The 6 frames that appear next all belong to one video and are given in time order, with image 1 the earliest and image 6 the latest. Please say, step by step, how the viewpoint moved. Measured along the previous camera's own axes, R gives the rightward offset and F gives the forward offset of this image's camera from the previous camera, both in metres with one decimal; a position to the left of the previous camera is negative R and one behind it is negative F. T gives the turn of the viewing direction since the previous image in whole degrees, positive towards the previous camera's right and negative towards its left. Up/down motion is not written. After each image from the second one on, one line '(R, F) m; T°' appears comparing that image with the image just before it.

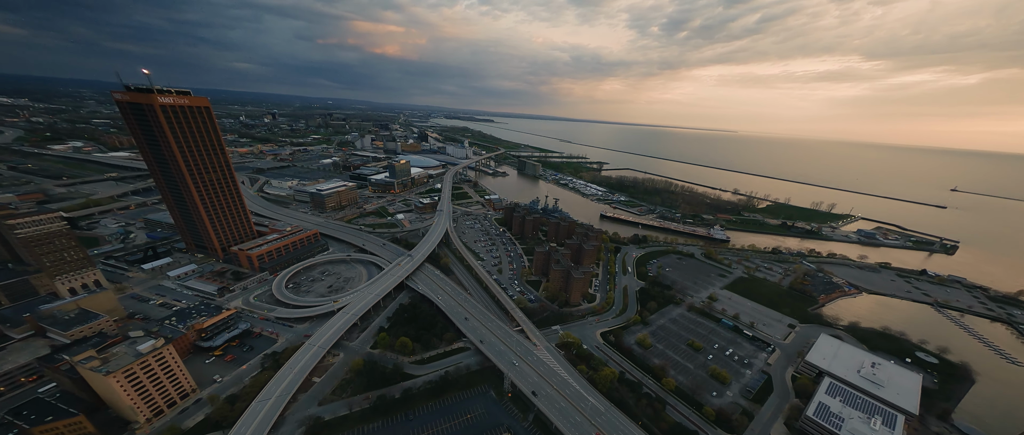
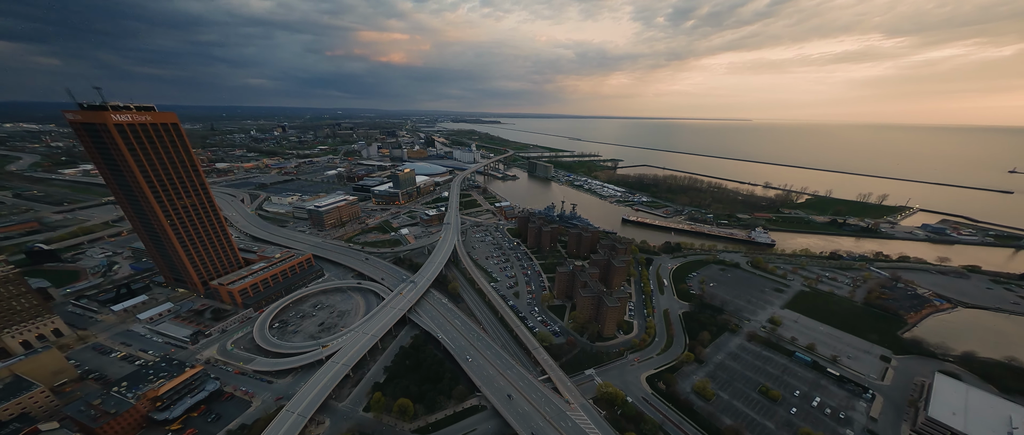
(-1.1, +9.0) m; -2°
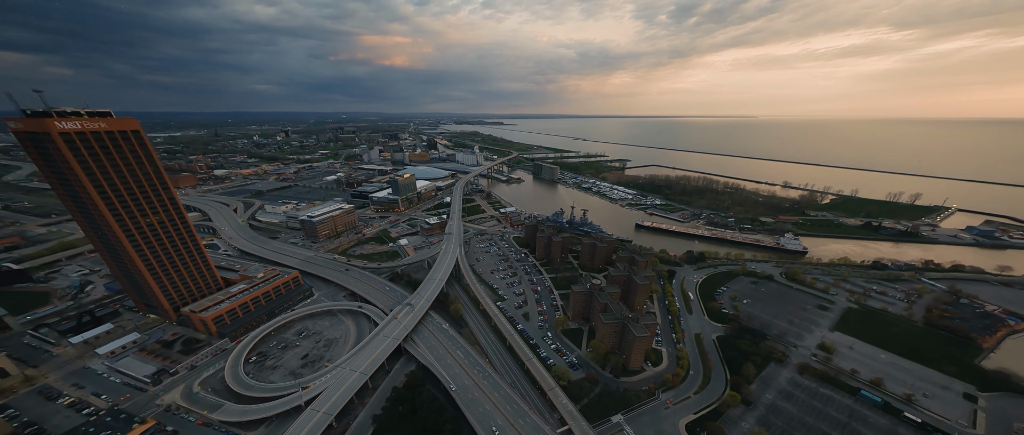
(-0.8, +6.4) m; -1°
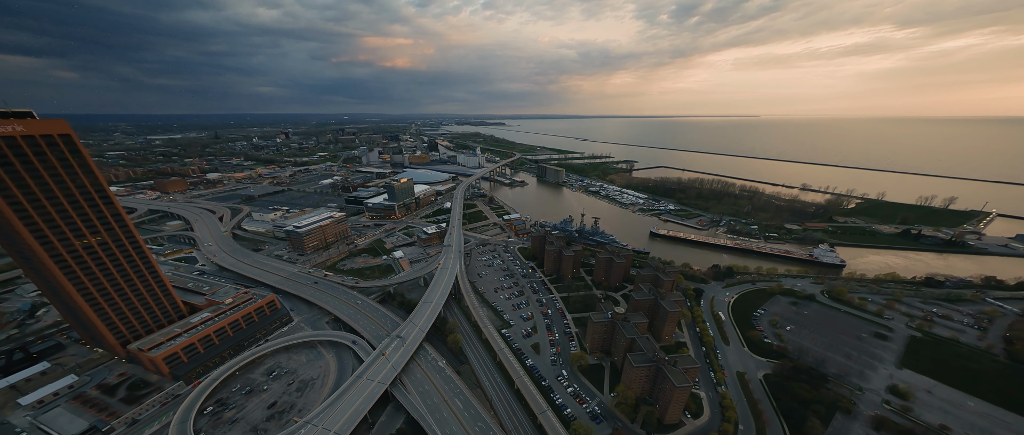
(-0.9, +7.3) m; 0°
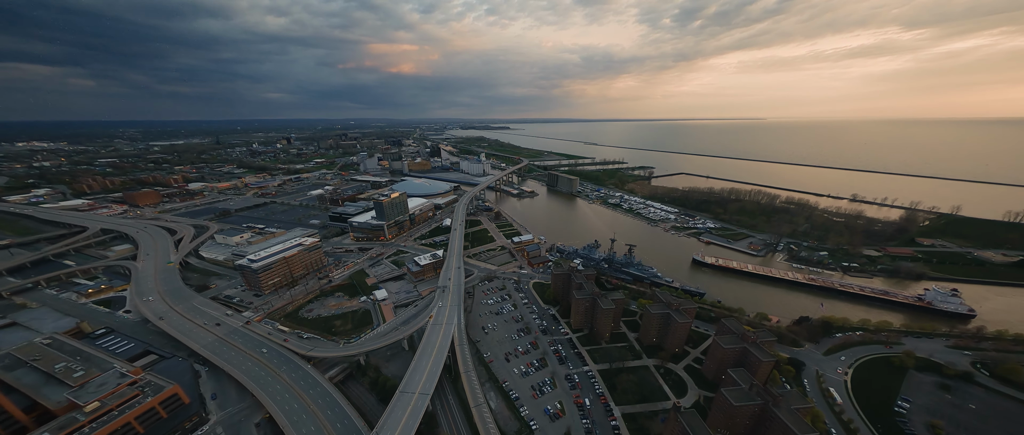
(-2.2, +16.5) m; -1°
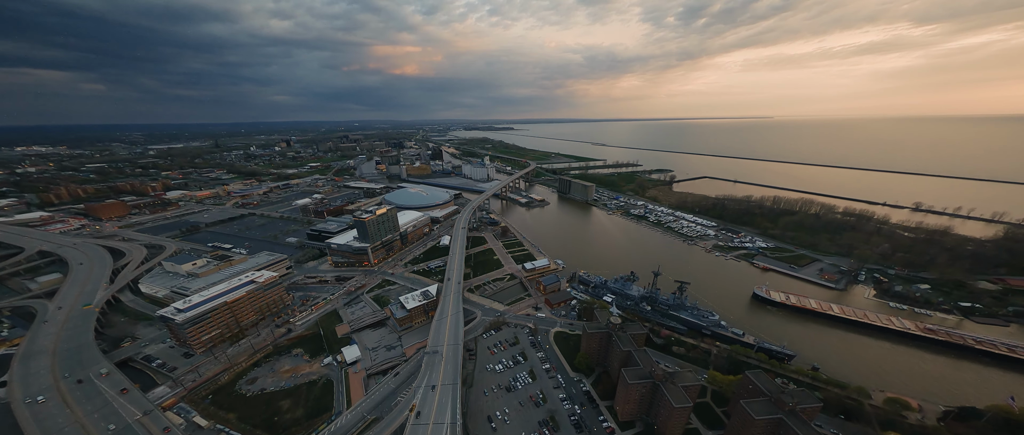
(-1.9, +15.4) m; -1°
